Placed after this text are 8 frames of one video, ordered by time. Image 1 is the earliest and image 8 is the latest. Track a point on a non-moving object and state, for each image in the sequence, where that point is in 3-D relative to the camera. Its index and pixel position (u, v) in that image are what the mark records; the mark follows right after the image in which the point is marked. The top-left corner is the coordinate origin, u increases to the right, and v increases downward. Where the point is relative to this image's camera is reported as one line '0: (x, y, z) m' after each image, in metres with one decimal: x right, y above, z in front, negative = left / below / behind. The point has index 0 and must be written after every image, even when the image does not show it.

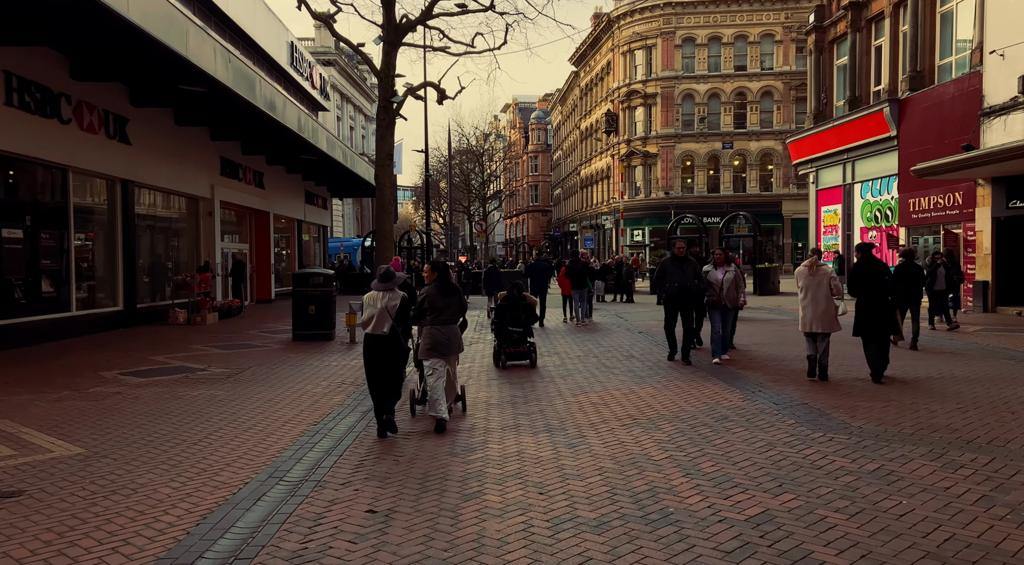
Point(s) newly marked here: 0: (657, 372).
0: (+1.7, -1.1, +9.6) m
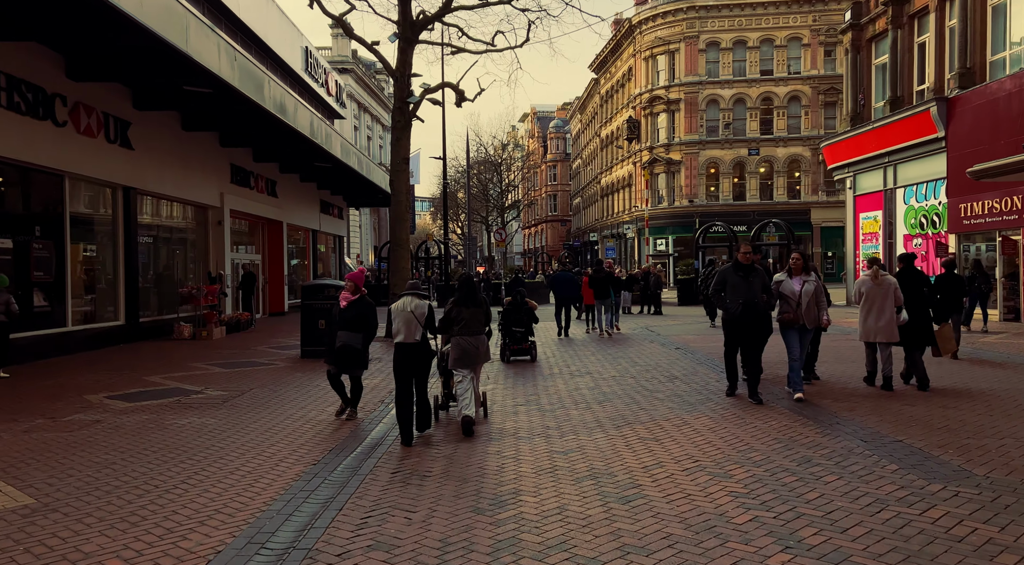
0: (+2.1, -1.2, +8.4) m
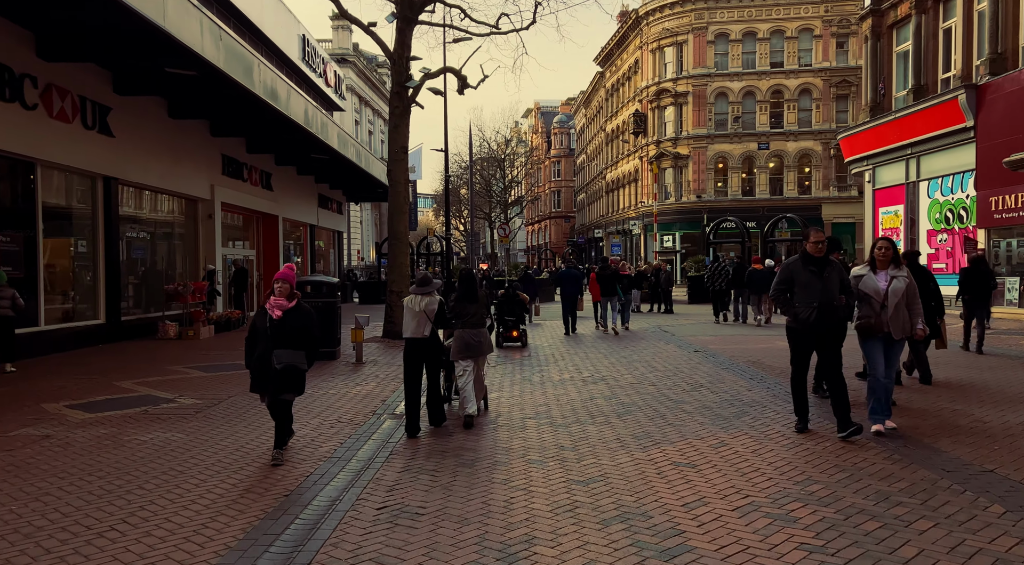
0: (+2.1, -1.2, +7.3) m
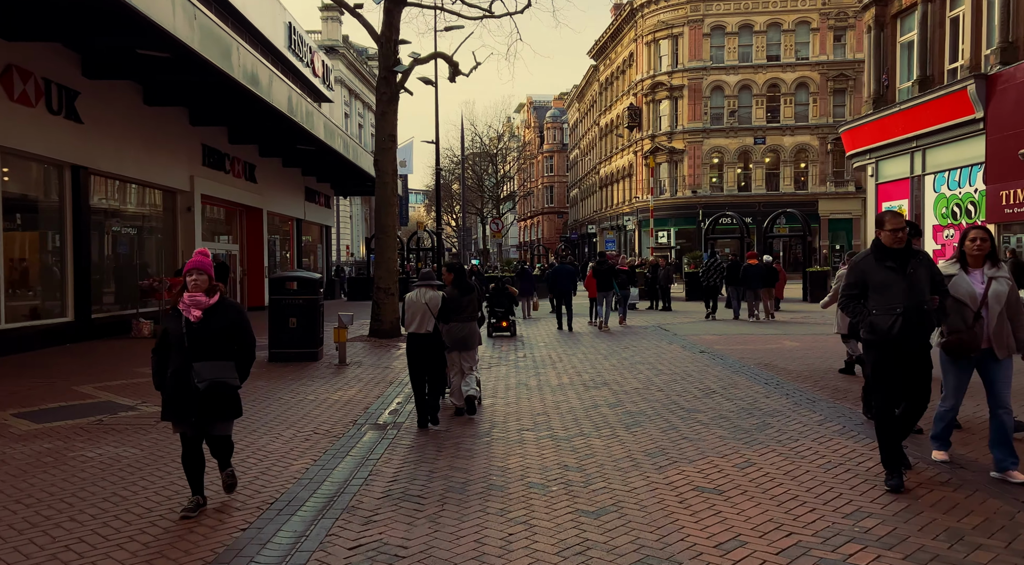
0: (+2.1, -1.2, +6.6) m
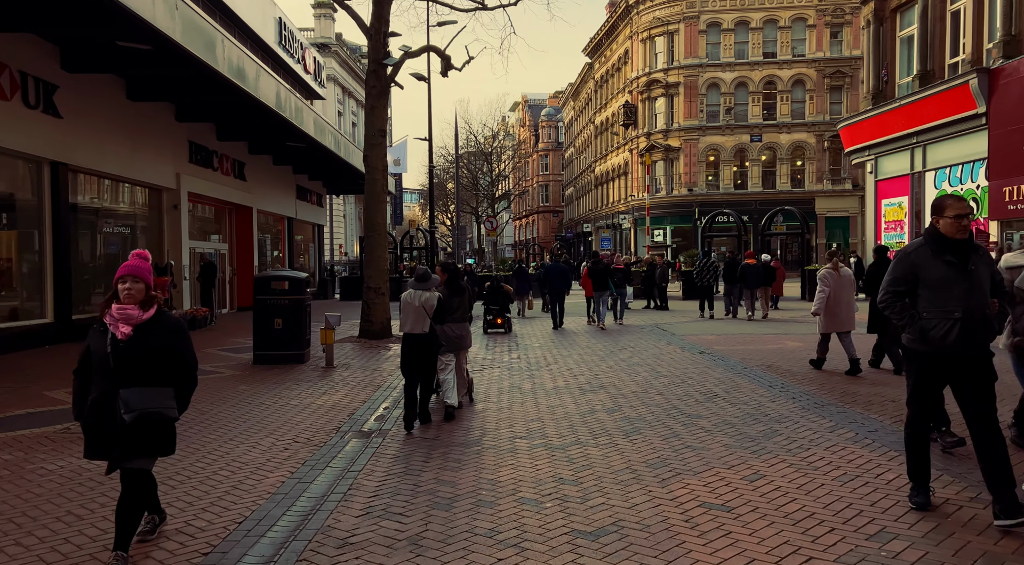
0: (+2.0, -1.2, +6.2) m
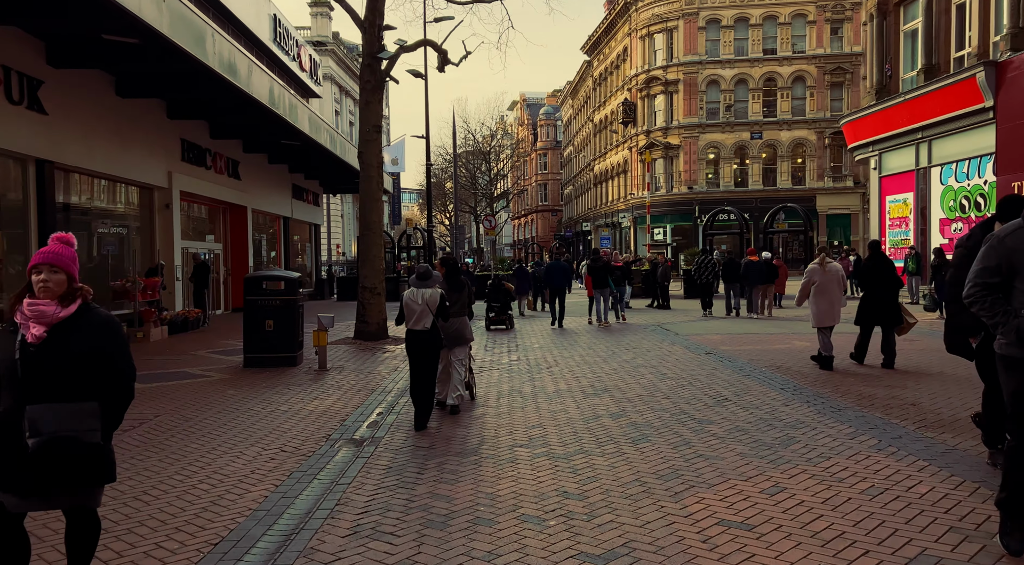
0: (+2.0, -1.1, +5.8) m
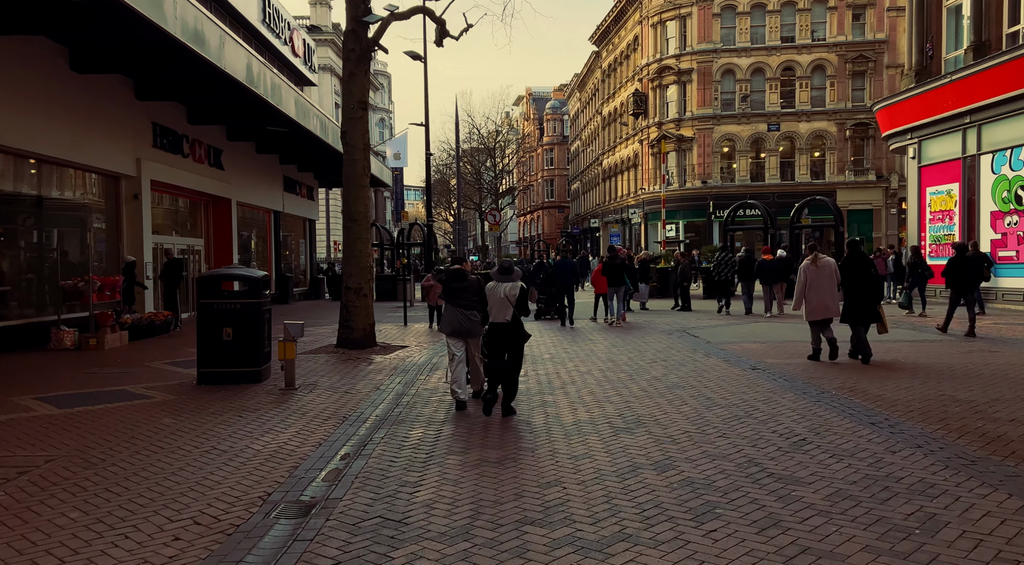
0: (+2.1, -1.2, +3.9) m
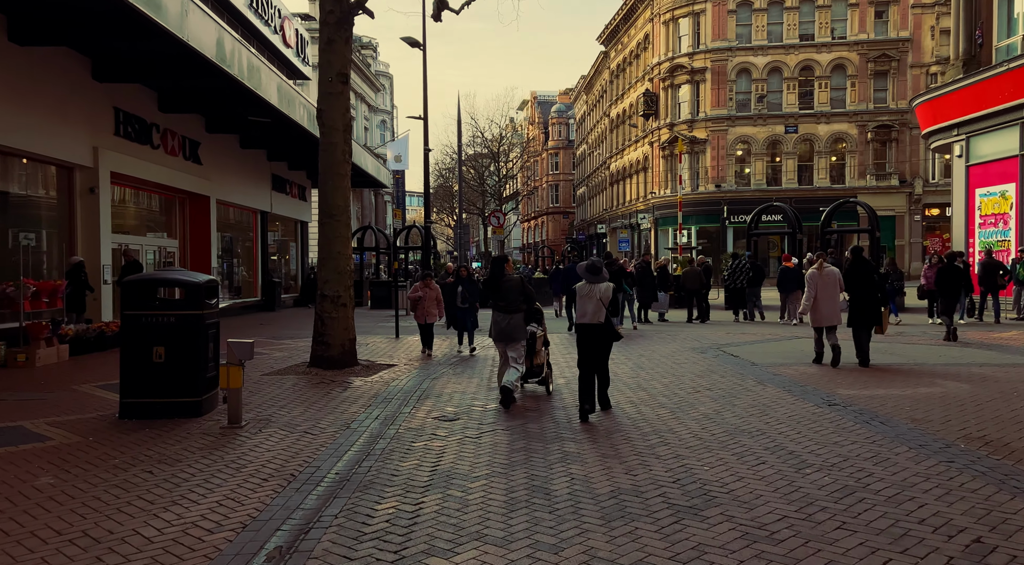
0: (+2.1, -1.2, +1.8) m
